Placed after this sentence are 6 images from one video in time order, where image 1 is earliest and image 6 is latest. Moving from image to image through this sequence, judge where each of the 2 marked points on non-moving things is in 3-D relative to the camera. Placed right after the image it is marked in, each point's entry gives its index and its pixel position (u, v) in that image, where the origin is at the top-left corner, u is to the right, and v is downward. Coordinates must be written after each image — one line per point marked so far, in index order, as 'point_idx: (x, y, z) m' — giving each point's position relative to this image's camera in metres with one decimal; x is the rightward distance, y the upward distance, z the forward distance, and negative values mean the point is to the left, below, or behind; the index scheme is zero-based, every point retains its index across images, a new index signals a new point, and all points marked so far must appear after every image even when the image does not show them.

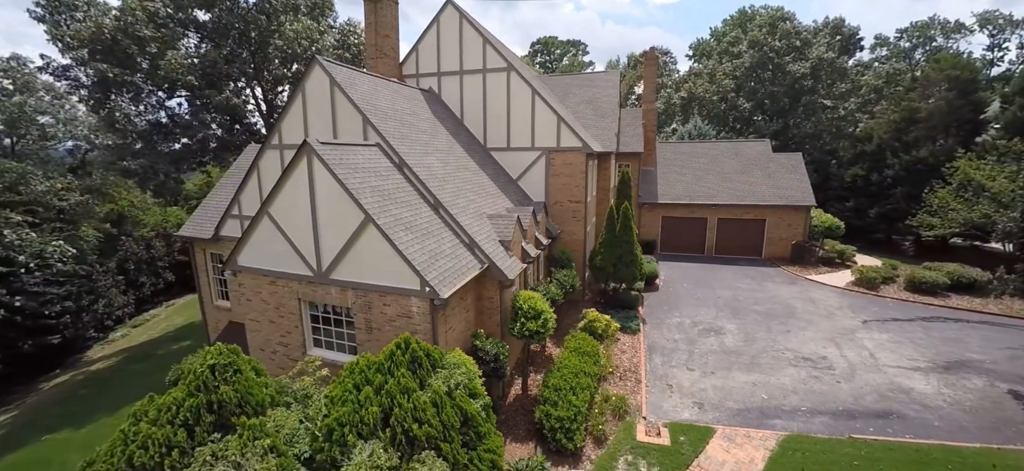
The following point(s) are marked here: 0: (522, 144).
0: (+0.4, +3.6, +18.4) m
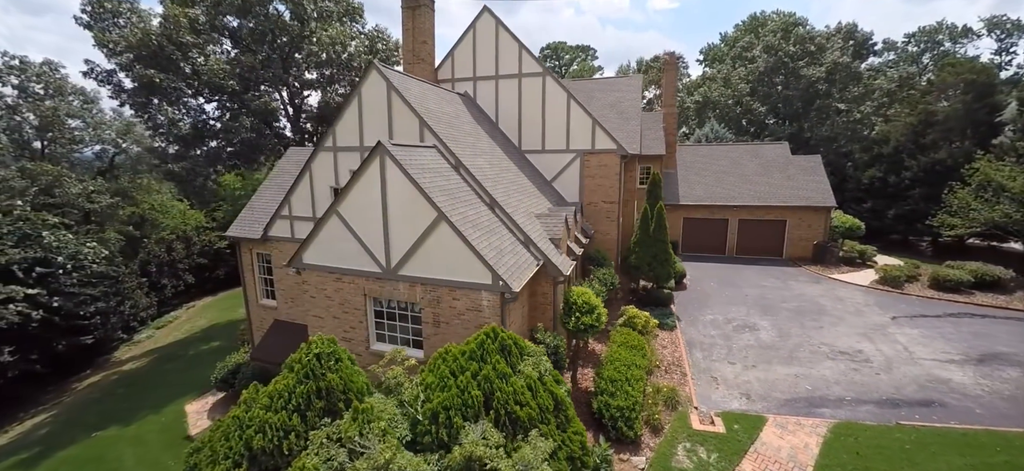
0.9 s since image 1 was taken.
0: (+1.8, +3.6, +18.9) m
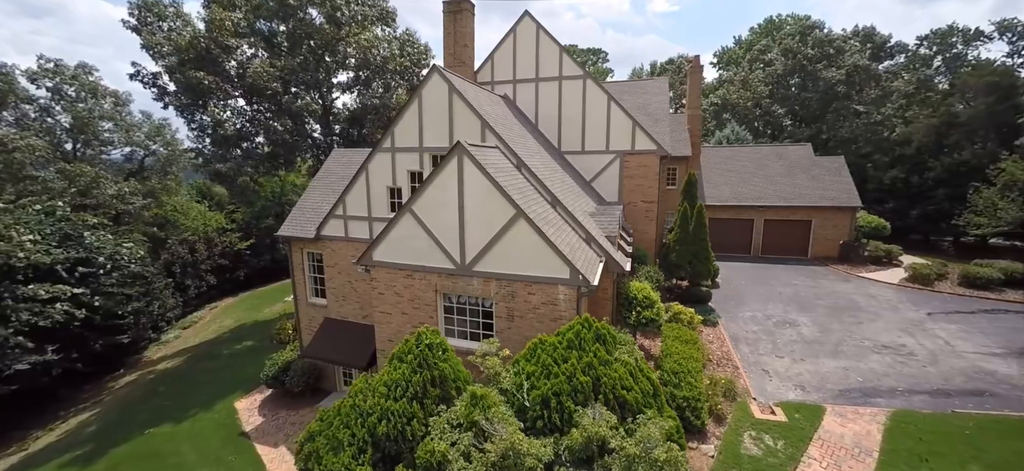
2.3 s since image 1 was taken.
0: (+3.5, +3.7, +19.3) m
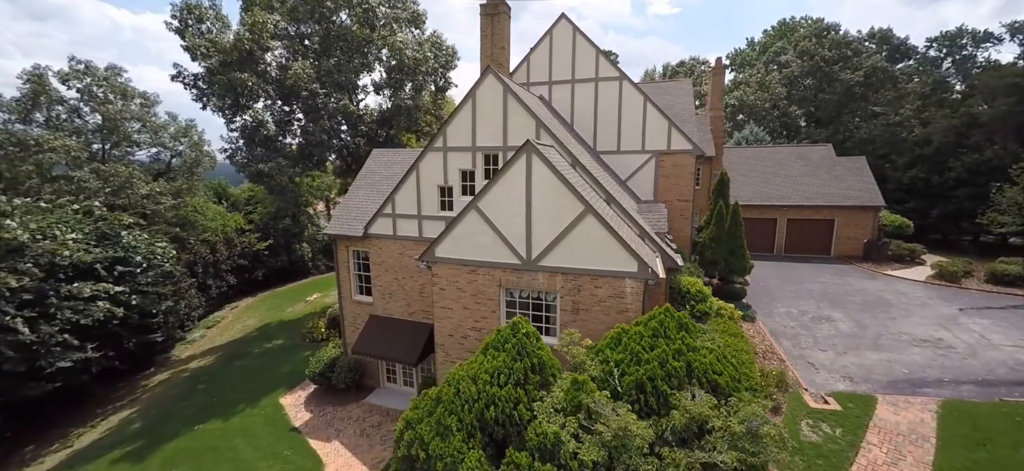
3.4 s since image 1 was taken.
0: (+5.1, +3.8, +19.8) m
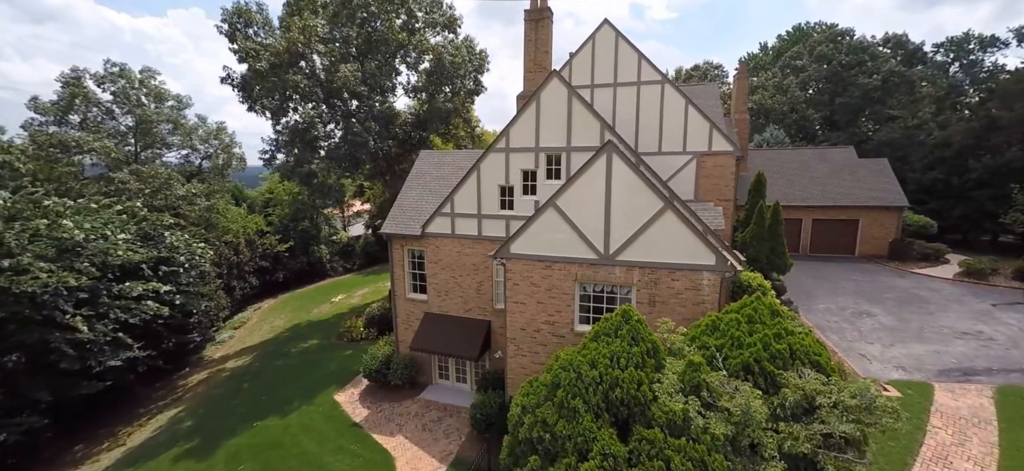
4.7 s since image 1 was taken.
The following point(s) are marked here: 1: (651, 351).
0: (+7.1, +3.8, +20.4) m
1: (+2.6, -2.2, +8.8) m
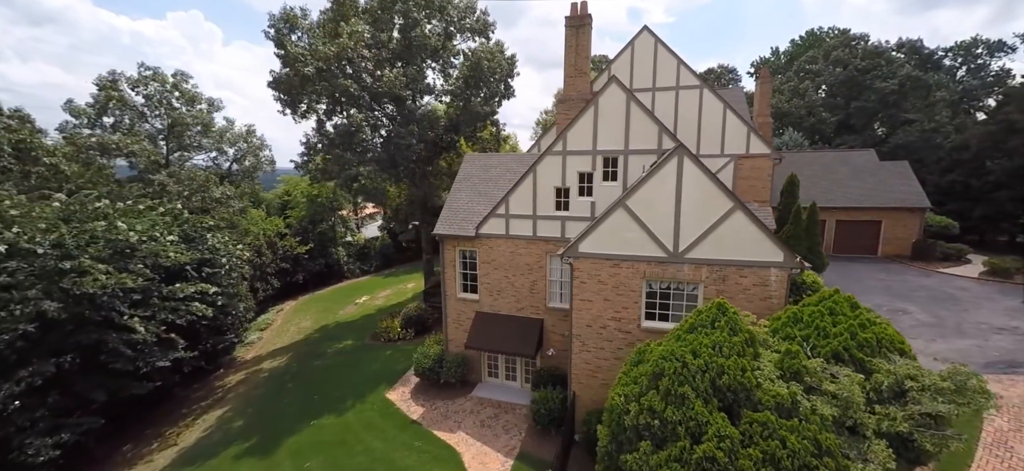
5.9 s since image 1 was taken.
0: (+9.0, +3.8, +21.0) m
1: (+4.7, -2.2, +9.4) m
